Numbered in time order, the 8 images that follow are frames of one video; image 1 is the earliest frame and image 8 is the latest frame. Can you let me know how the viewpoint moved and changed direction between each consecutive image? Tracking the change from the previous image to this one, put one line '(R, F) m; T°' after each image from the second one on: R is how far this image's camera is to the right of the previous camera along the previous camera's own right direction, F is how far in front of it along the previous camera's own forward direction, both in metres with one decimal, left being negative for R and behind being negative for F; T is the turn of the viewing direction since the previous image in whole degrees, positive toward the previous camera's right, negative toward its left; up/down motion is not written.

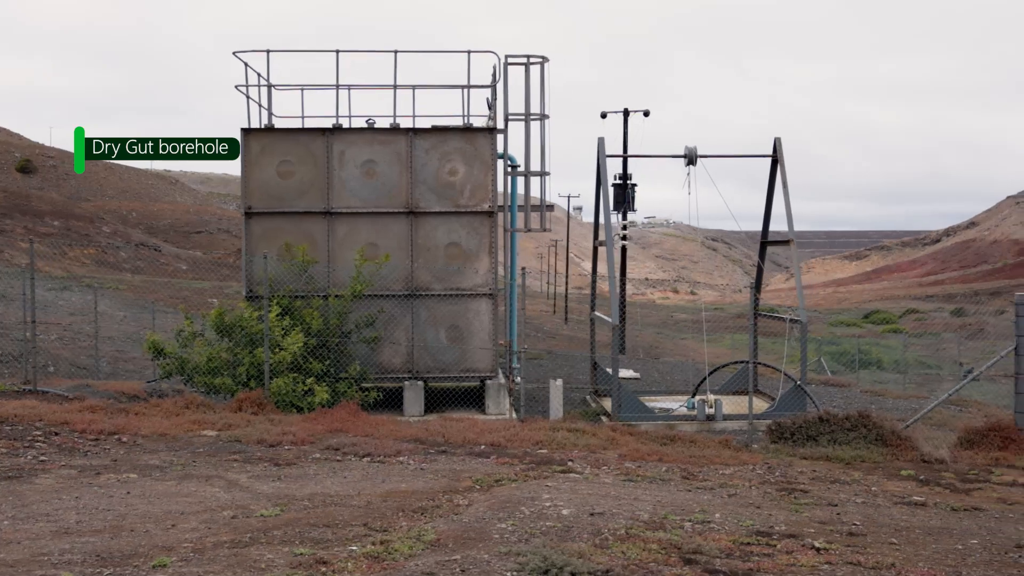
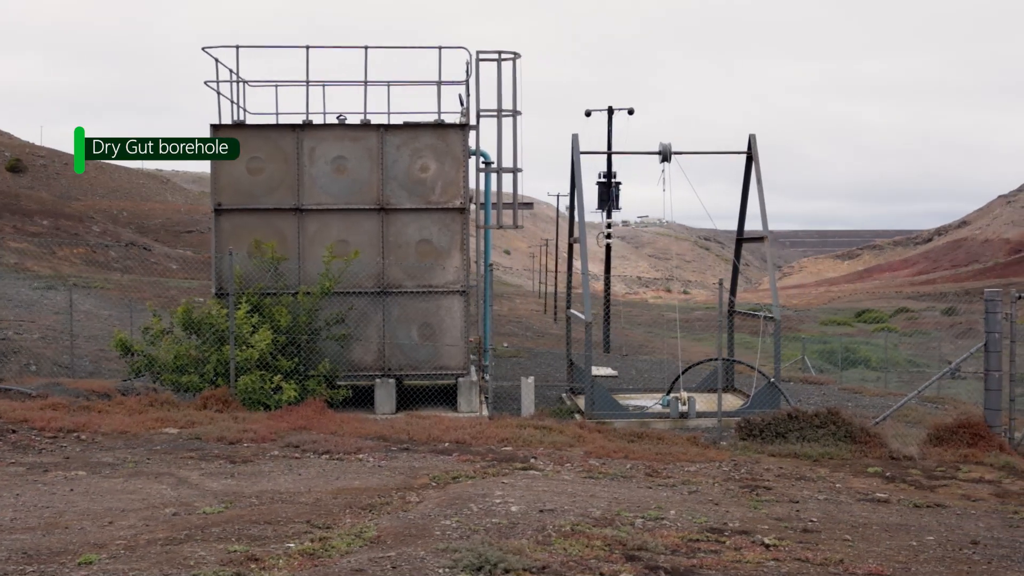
(+0.3, +0.1) m; +1°
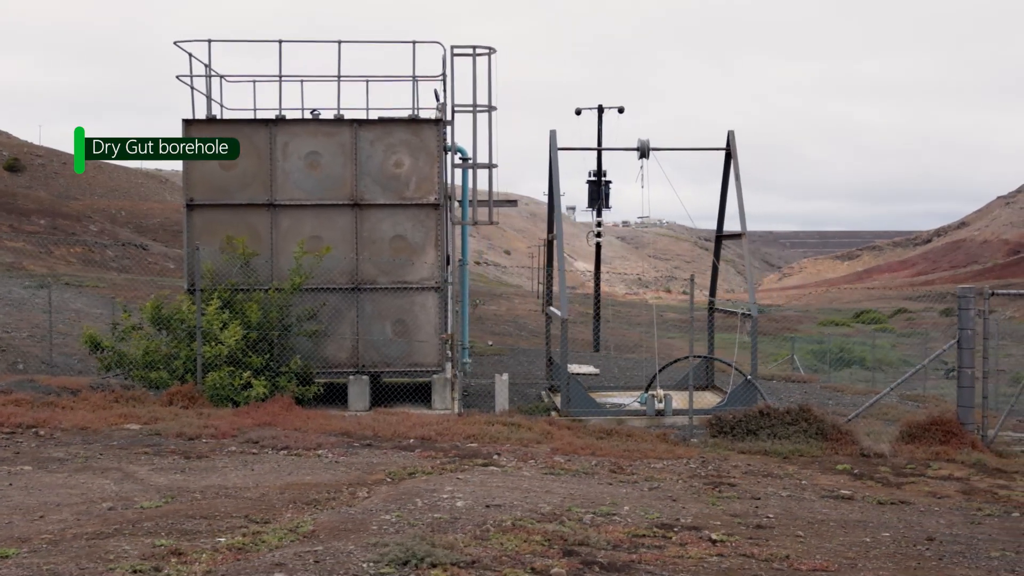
(+0.3, +0.1) m; 0°
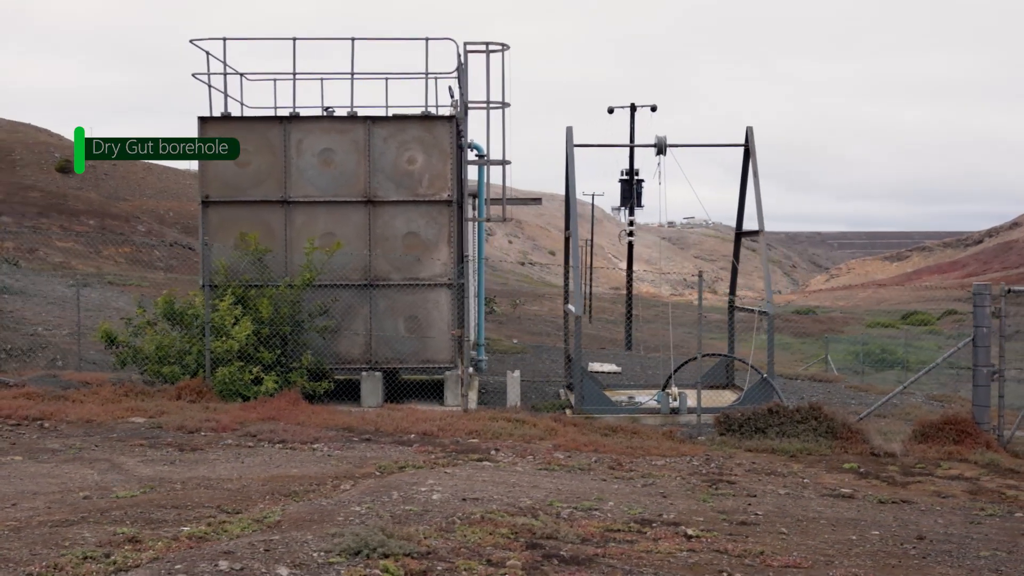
(+0.4, 0.0) m; -2°
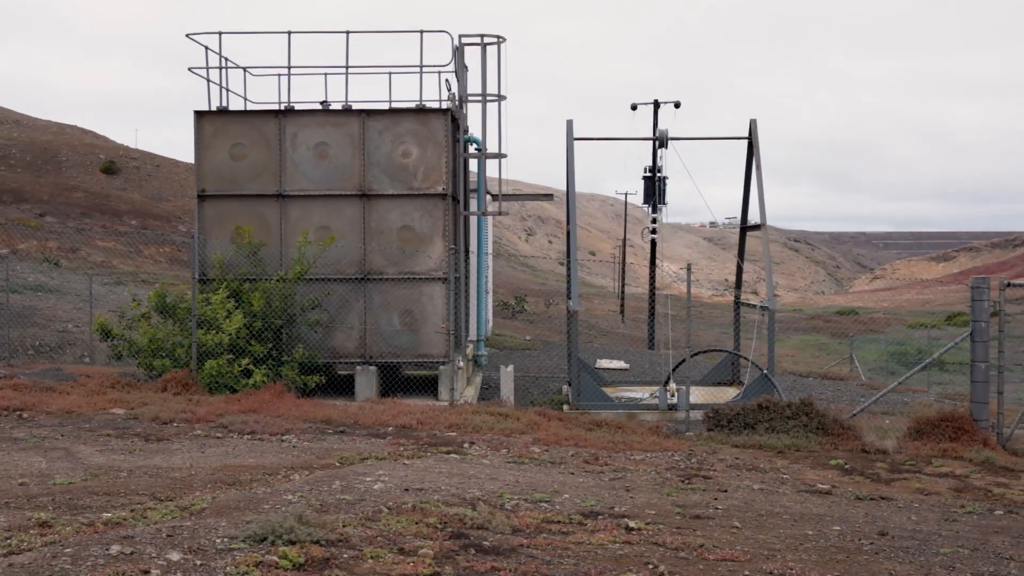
(+0.5, +0.1) m; -2°
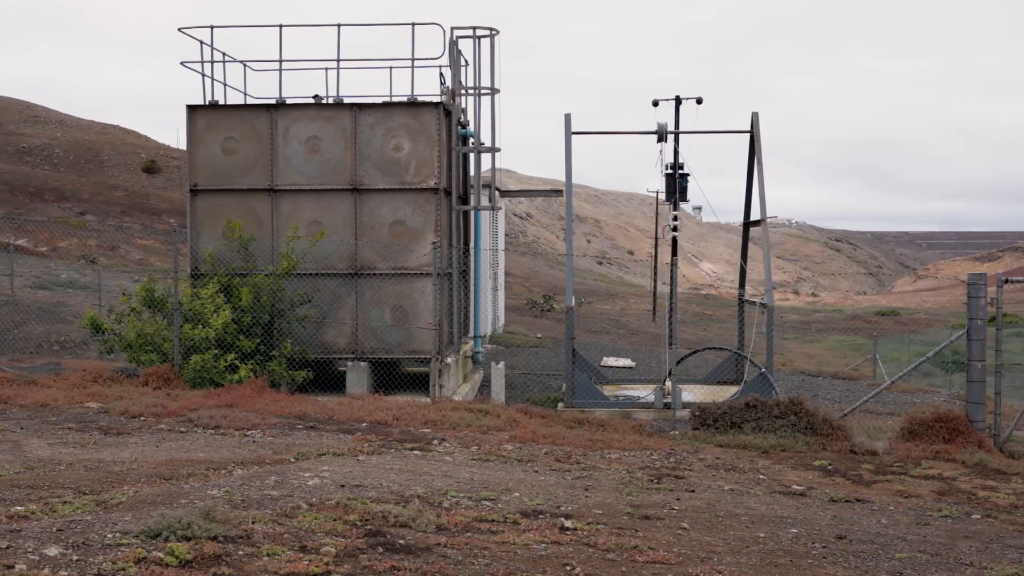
(+0.5, +0.2) m; -2°
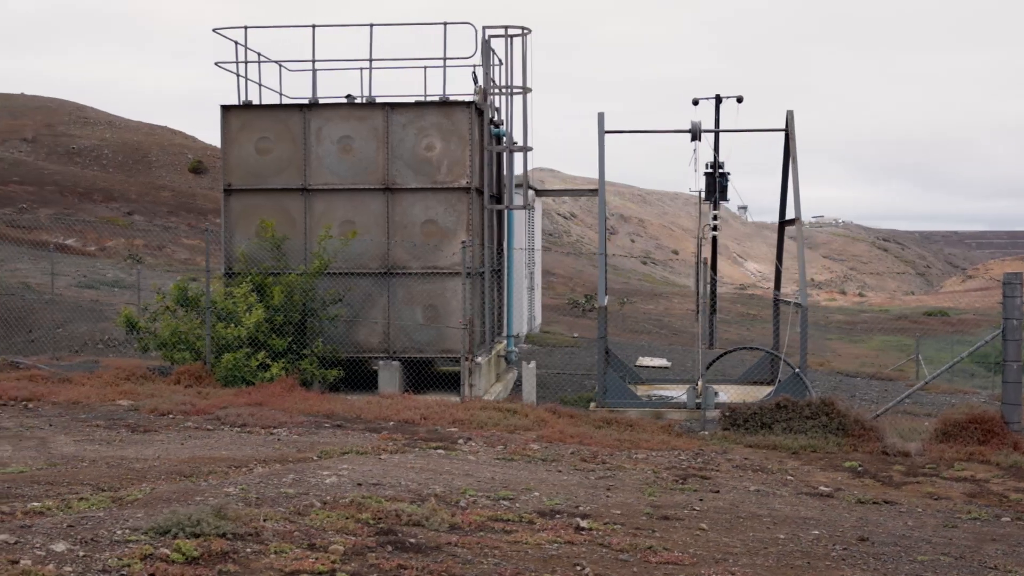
(+0.1, 0.0) m; -2°
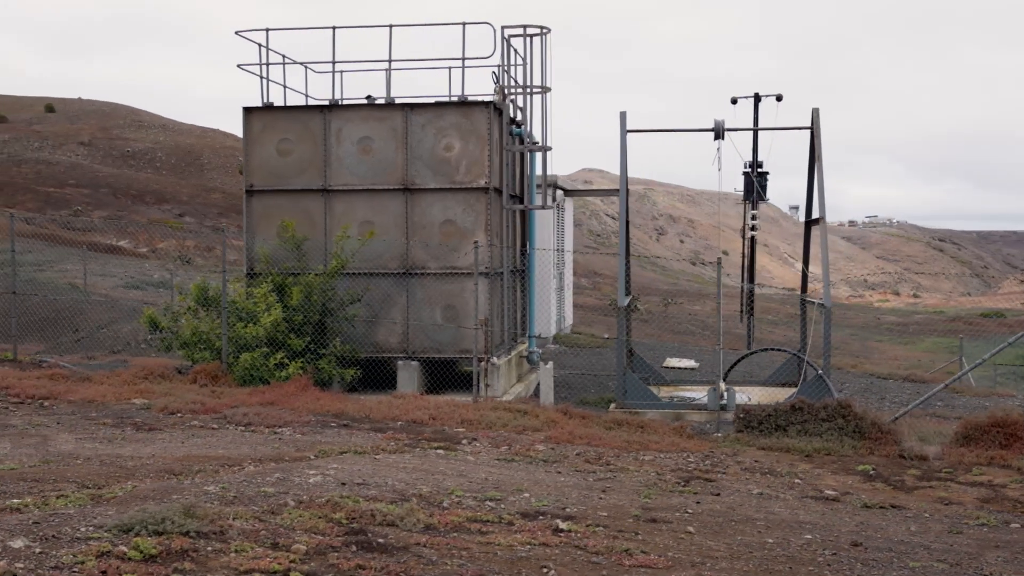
(+0.3, +0.1) m; -3°
